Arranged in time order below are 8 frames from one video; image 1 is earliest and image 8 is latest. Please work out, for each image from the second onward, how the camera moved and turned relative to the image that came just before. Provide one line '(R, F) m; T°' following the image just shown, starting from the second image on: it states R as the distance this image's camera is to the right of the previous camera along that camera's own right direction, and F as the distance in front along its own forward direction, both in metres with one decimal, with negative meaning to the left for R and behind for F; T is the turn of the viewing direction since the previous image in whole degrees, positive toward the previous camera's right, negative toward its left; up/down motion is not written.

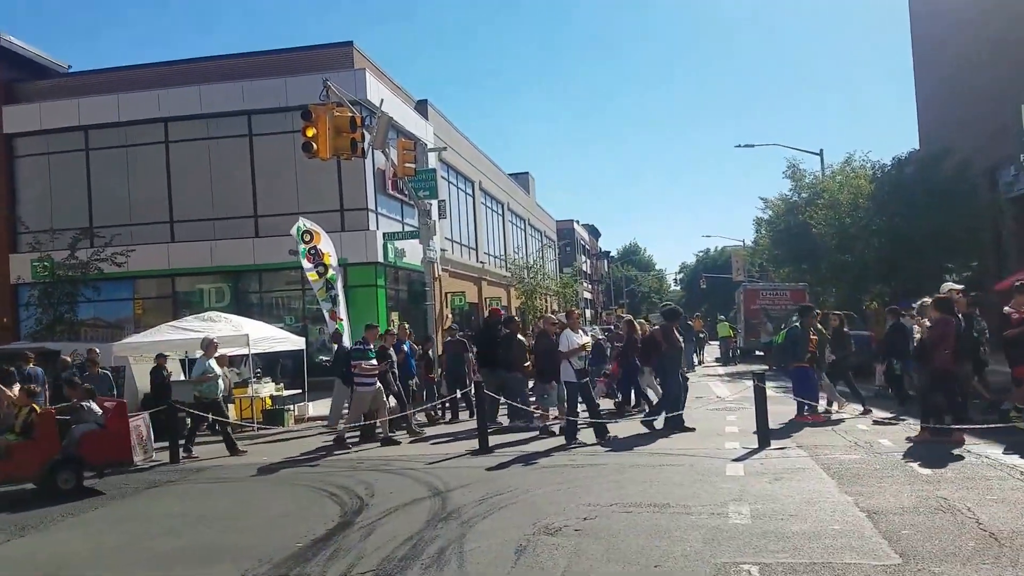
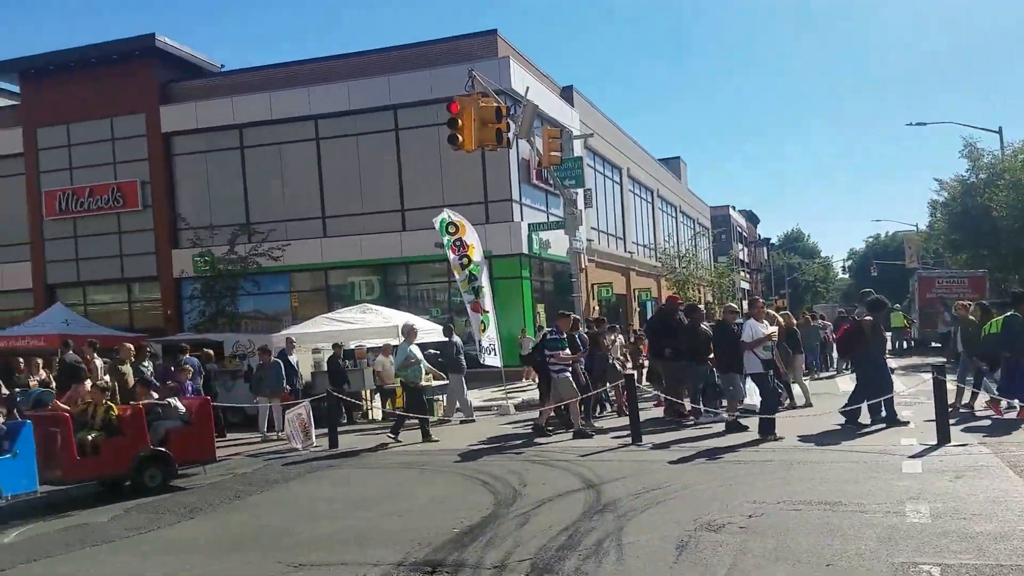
(-1.1, +0.1) m; -5°
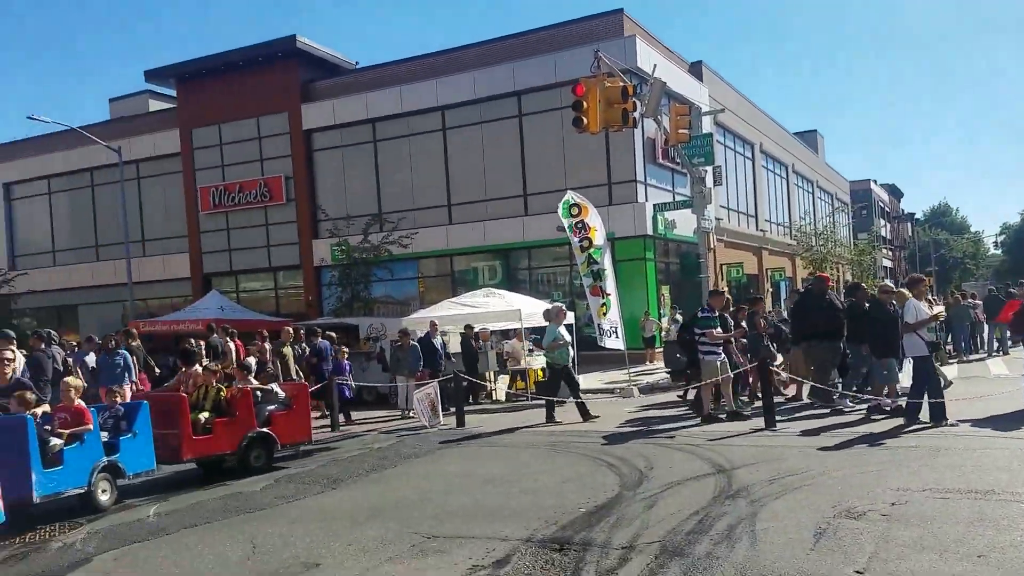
(-0.3, -0.1) m; -8°
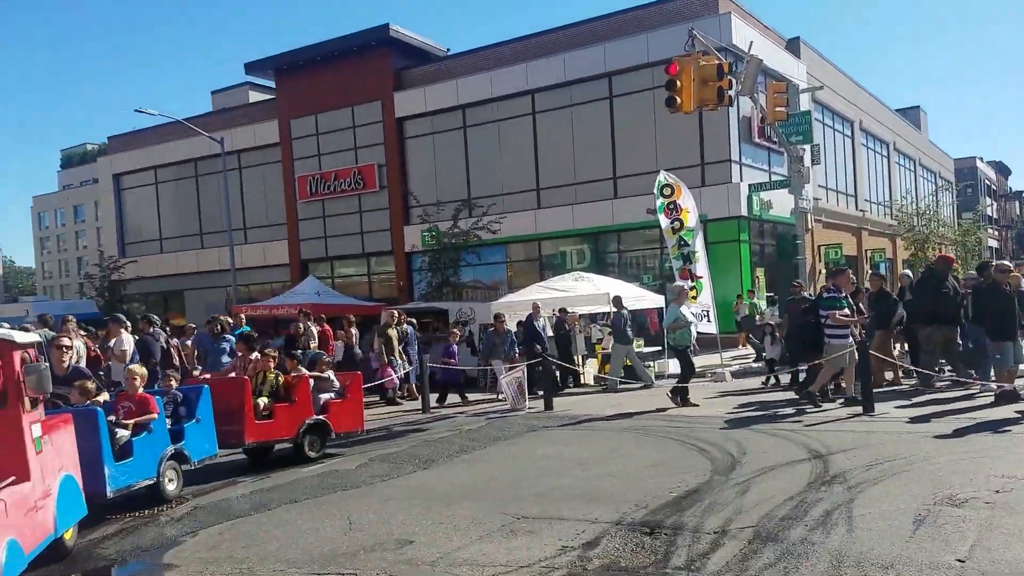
(-0.5, 0.0) m; -4°
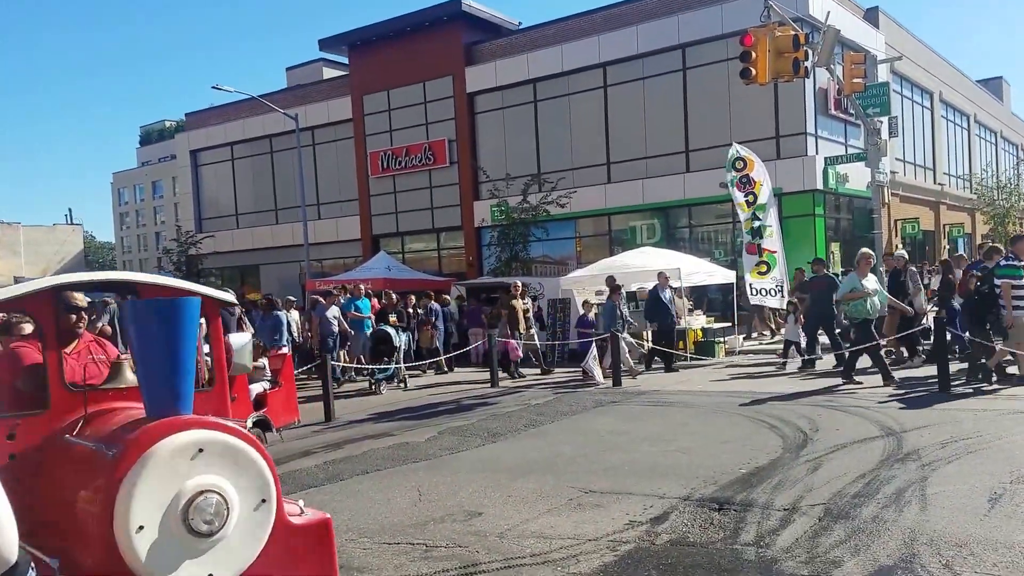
(-0.6, 0.0) m; -2°
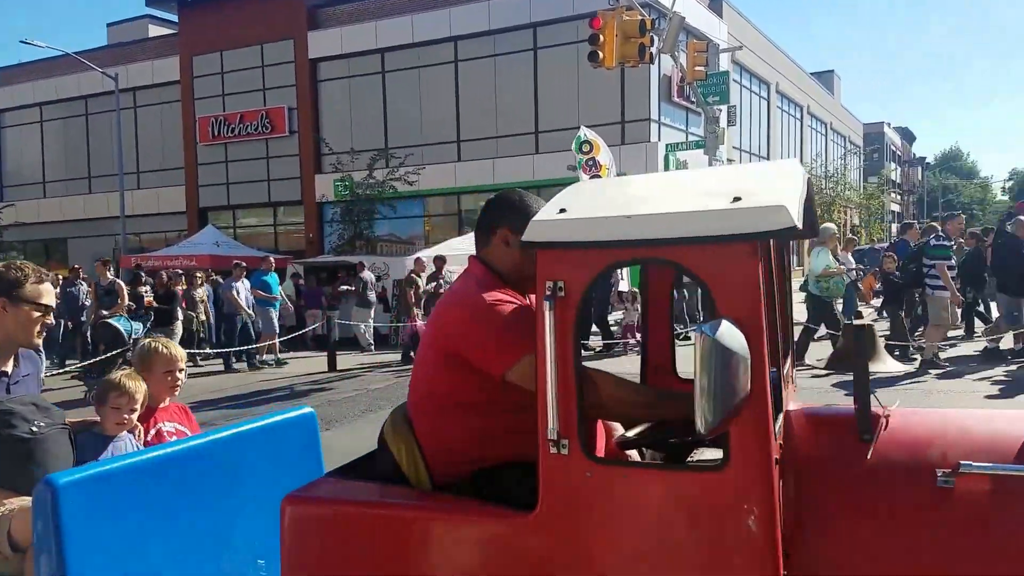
(+0.5, +0.3) m; +9°
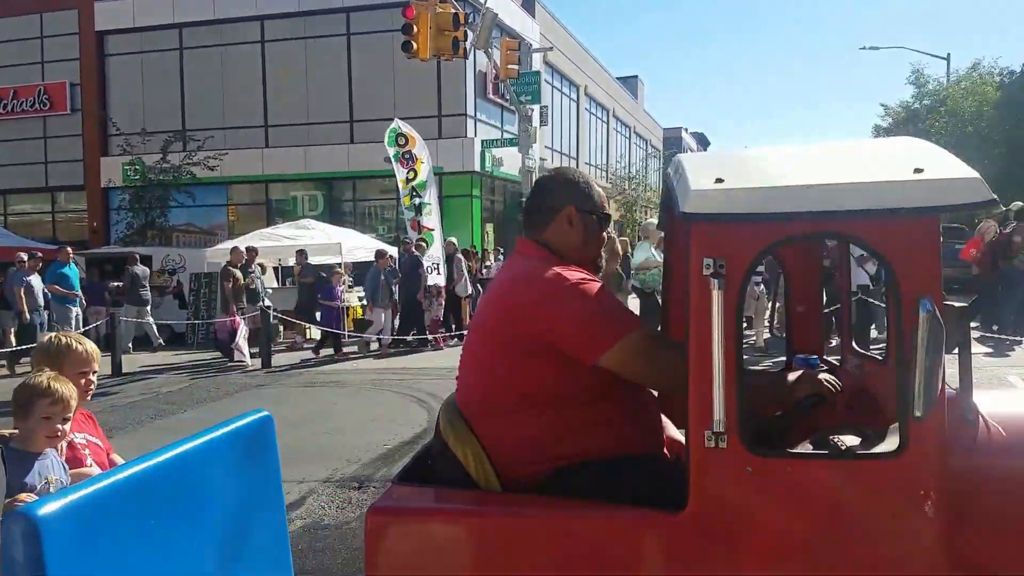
(+0.3, 0.0) m; +12°
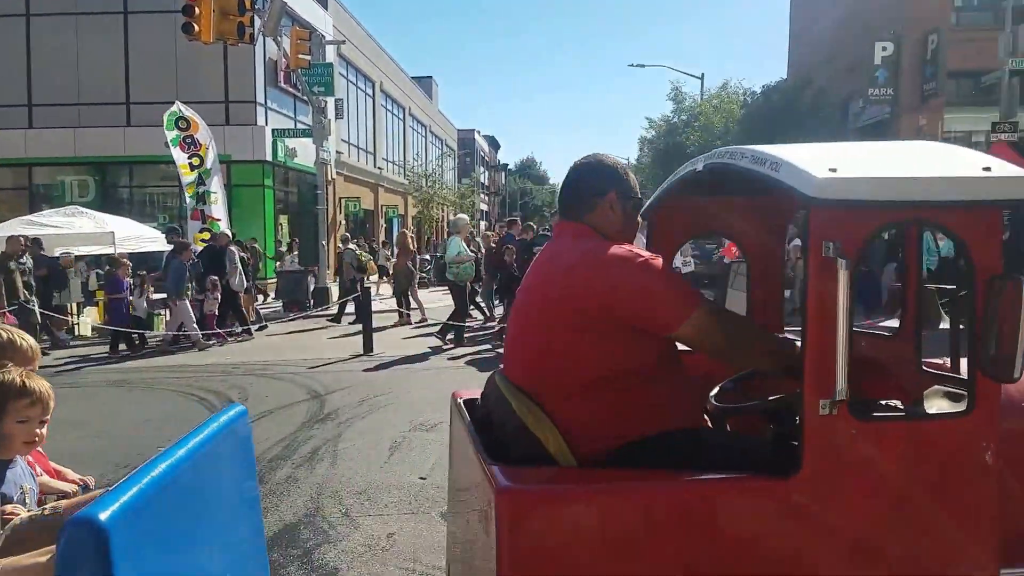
(-0.2, -0.3) m; +15°
